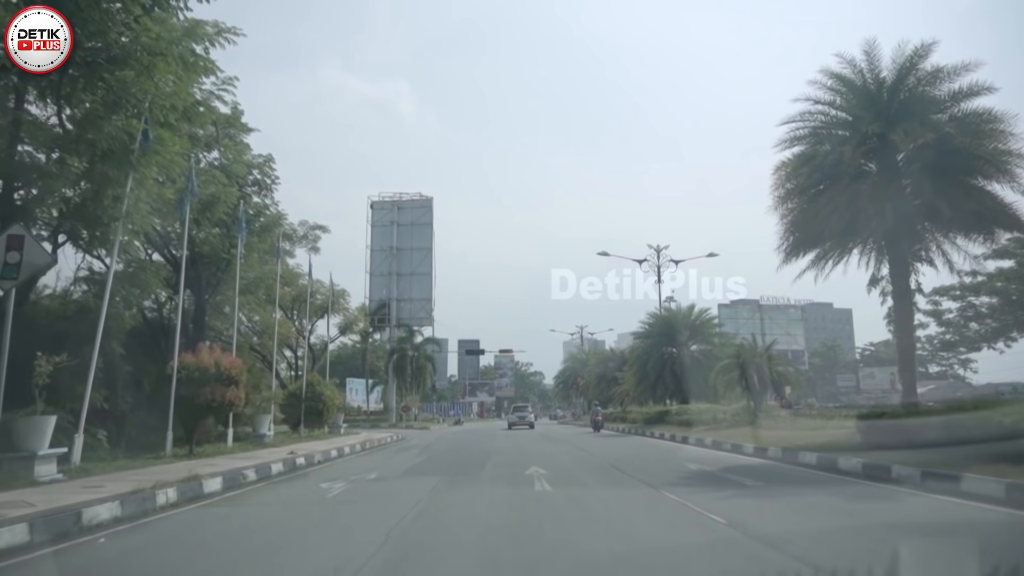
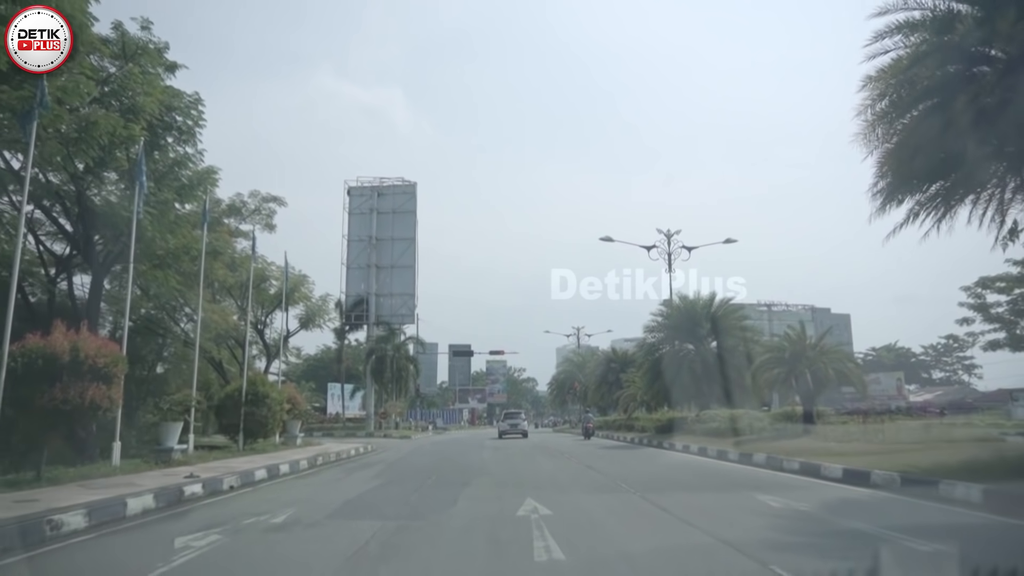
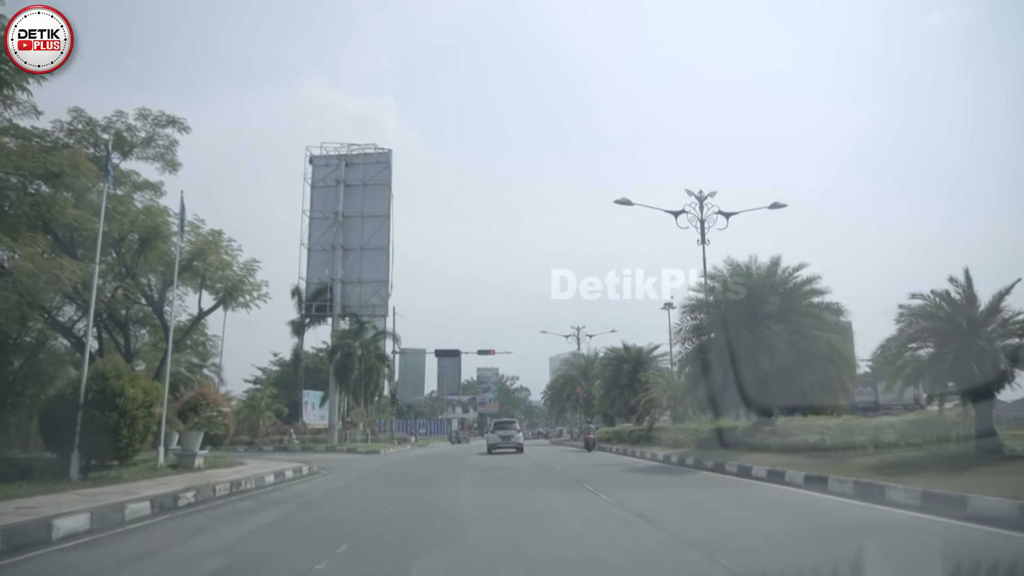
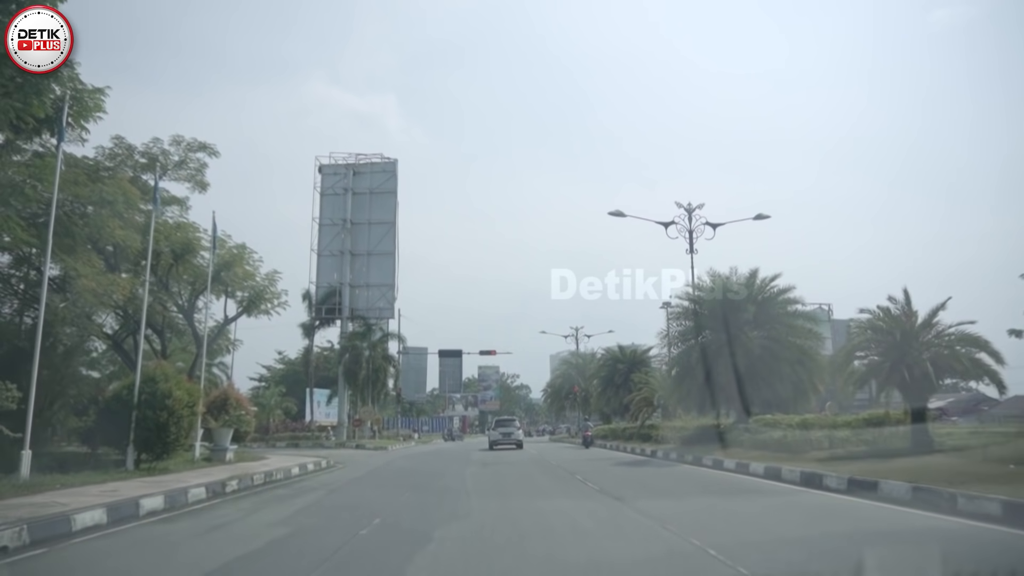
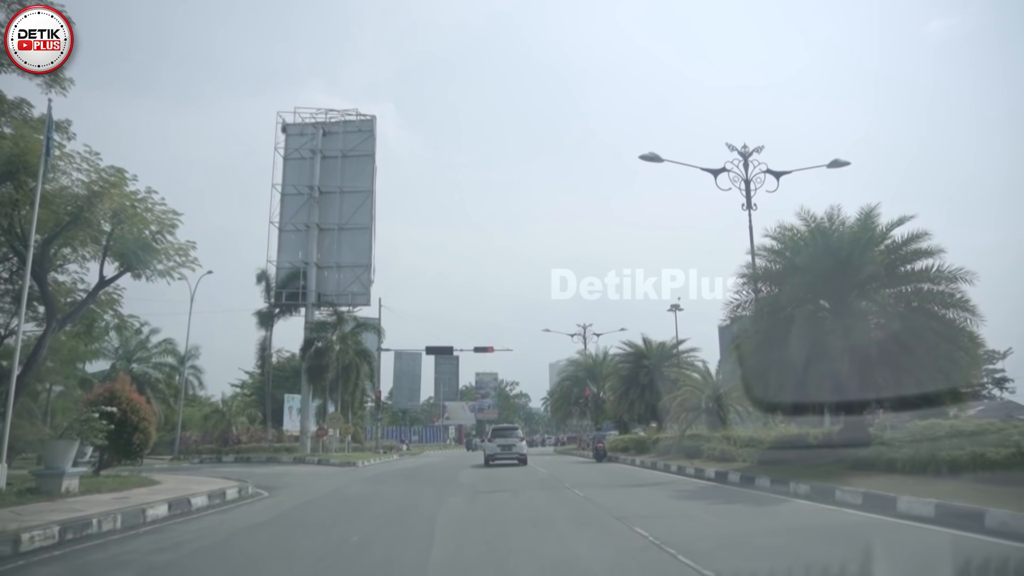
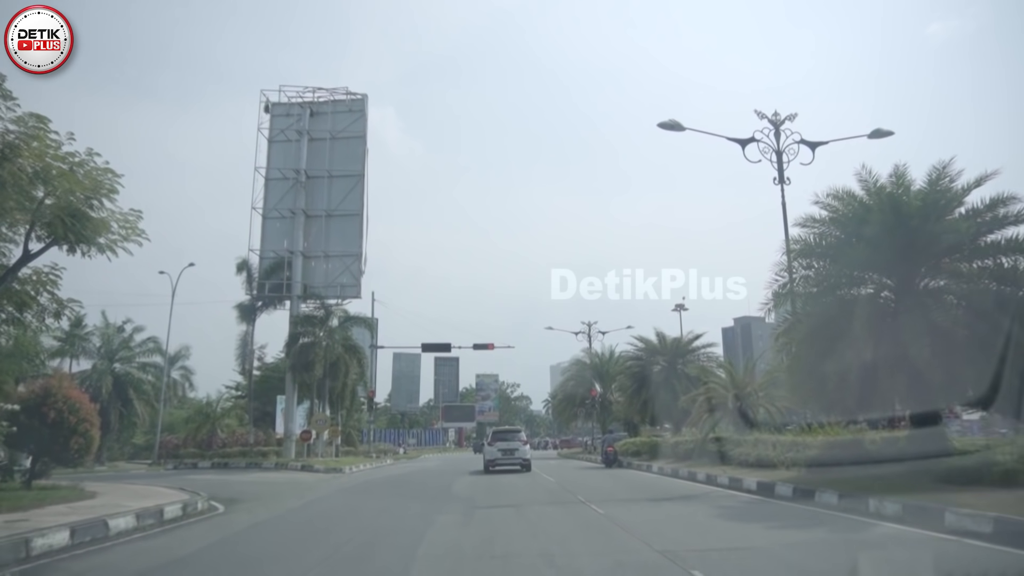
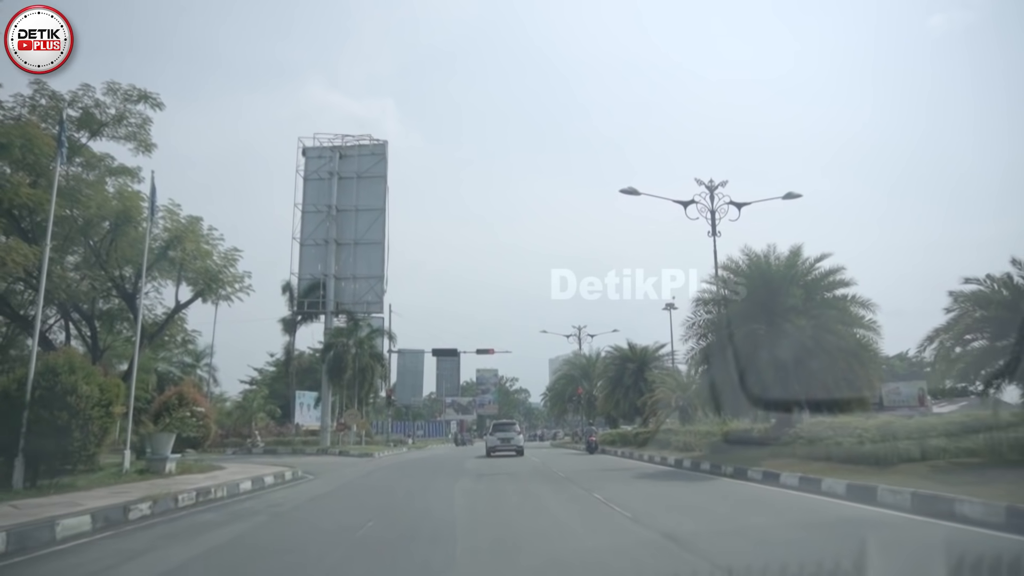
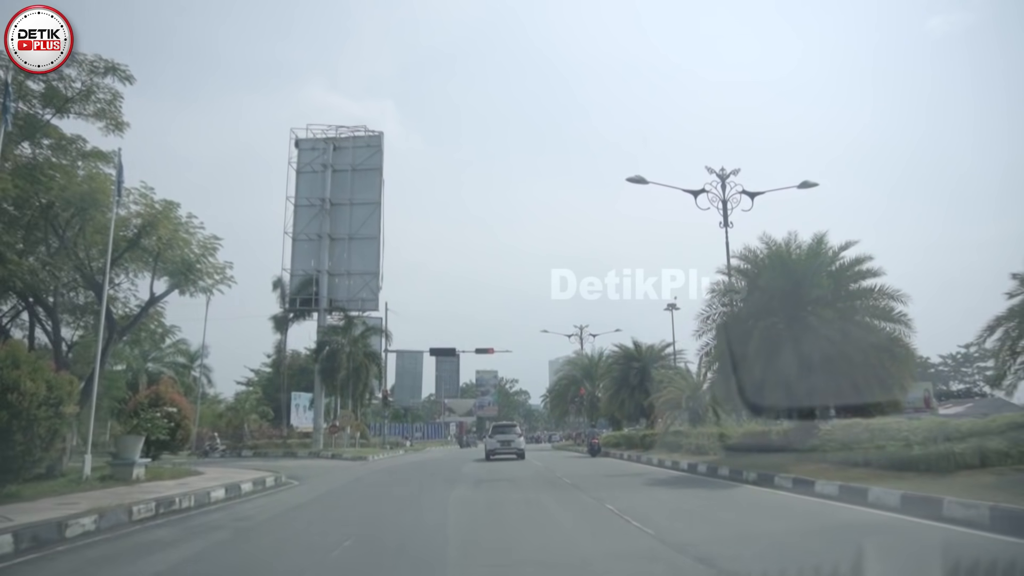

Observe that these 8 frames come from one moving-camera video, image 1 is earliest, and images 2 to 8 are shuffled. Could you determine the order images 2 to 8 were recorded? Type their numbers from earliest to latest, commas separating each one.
2, 4, 3, 7, 8, 5, 6
